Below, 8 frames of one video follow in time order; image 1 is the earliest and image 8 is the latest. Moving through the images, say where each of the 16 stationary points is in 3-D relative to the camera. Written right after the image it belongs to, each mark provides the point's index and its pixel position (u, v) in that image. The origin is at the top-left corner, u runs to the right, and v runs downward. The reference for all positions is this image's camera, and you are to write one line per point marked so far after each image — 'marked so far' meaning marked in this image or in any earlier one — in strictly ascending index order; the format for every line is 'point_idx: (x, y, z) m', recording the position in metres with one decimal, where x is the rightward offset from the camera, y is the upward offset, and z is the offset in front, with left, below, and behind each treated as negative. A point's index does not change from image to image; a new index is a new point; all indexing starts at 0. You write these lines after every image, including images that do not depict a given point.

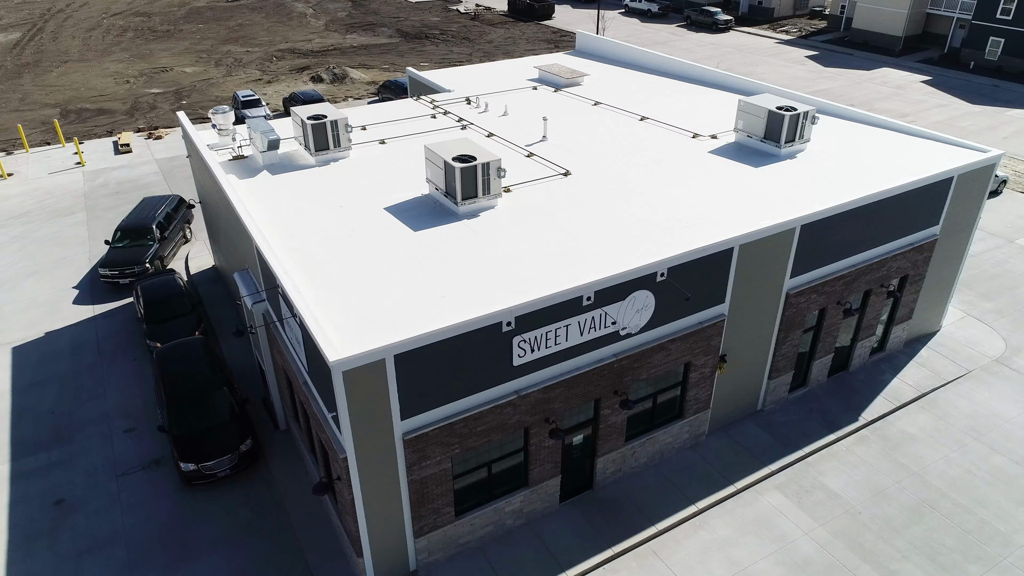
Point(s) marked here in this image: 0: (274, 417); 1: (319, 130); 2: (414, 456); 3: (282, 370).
0: (-5.7, -3.1, +17.2) m
1: (-5.0, +4.1, +18.7) m
2: (-1.7, -2.8, +12.2) m
3: (-4.8, -1.7, +15.2) m
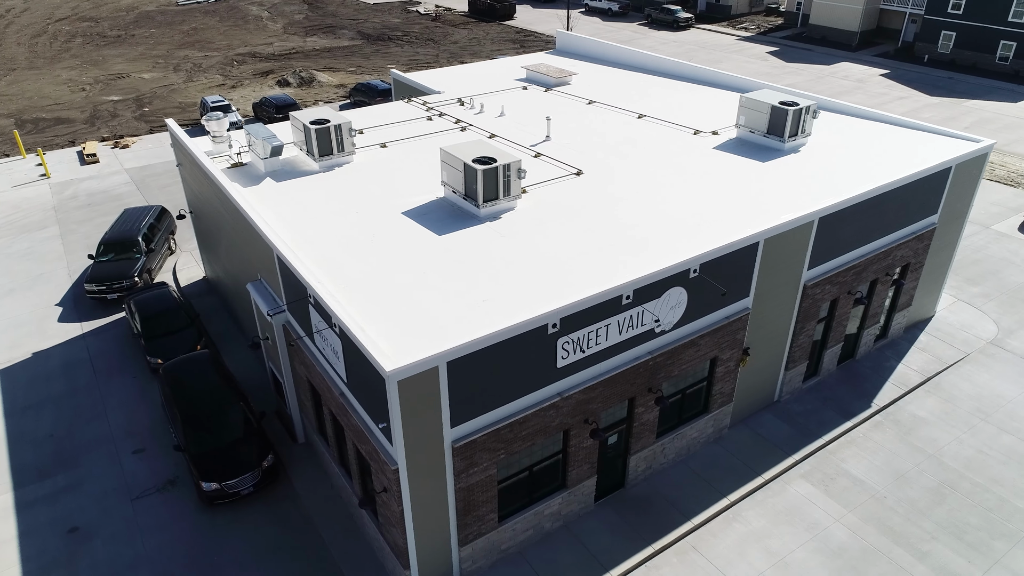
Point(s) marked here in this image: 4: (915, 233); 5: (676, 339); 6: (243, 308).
0: (-5.1, -3.3, +16.7) m
1: (-4.8, +3.9, +18.3) m
2: (-0.8, -2.9, +12.0) m
3: (-4.2, -1.9, +14.8) m
4: (+10.4, +1.4, +18.4) m
5: (+3.3, -1.0, +14.2) m
6: (-6.9, -0.5, +18.8) m
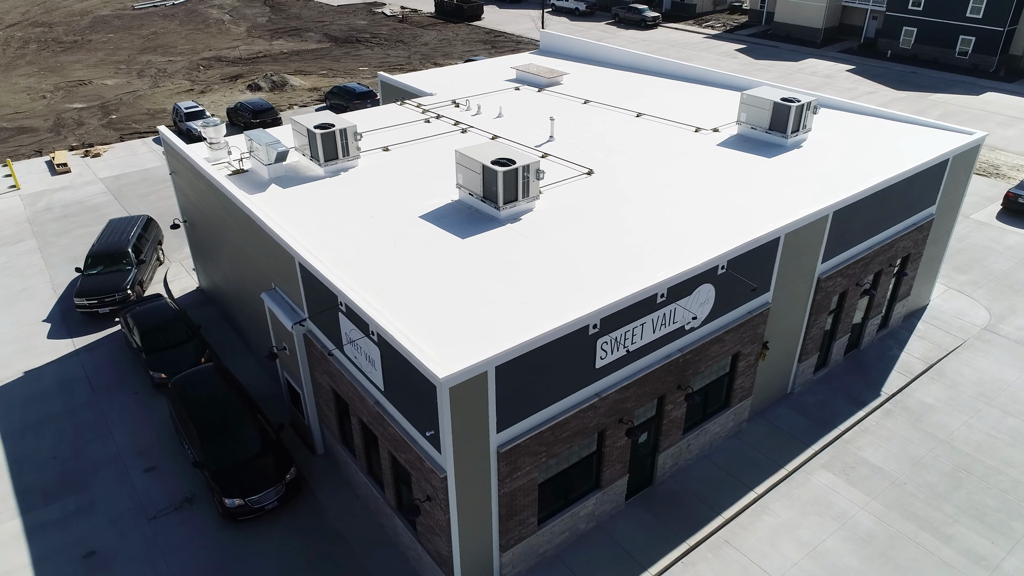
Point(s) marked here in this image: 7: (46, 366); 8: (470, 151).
0: (-4.6, -3.5, +16.4) m
1: (-4.6, +3.7, +17.9) m
2: (-0.1, -3.0, +11.9) m
3: (-3.6, -2.1, +14.5) m
4: (+10.6, +1.7, +18.9) m
5: (+3.9, -0.9, +14.3) m
6: (-6.6, -0.8, +18.3) m
7: (-12.9, -2.2, +19.8) m
8: (-1.0, +3.0, +15.8) m
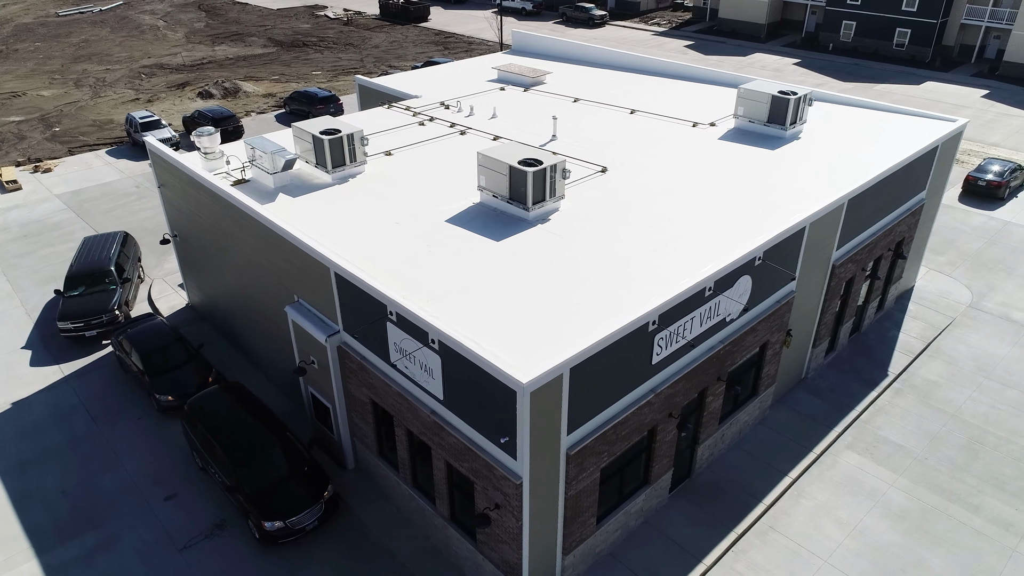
0: (-3.8, -3.7, +15.9) m
1: (-4.3, +3.5, +17.4) m
2: (+1.0, -3.0, +11.8) m
3: (-2.7, -2.2, +14.1) m
4: (+10.9, +2.2, +19.6) m
5: (+4.7, -0.8, +14.5) m
6: (-6.1, -1.1, +17.7) m
7: (-12.4, -2.8, +18.6) m
8: (-0.5, +3.0, +15.6) m
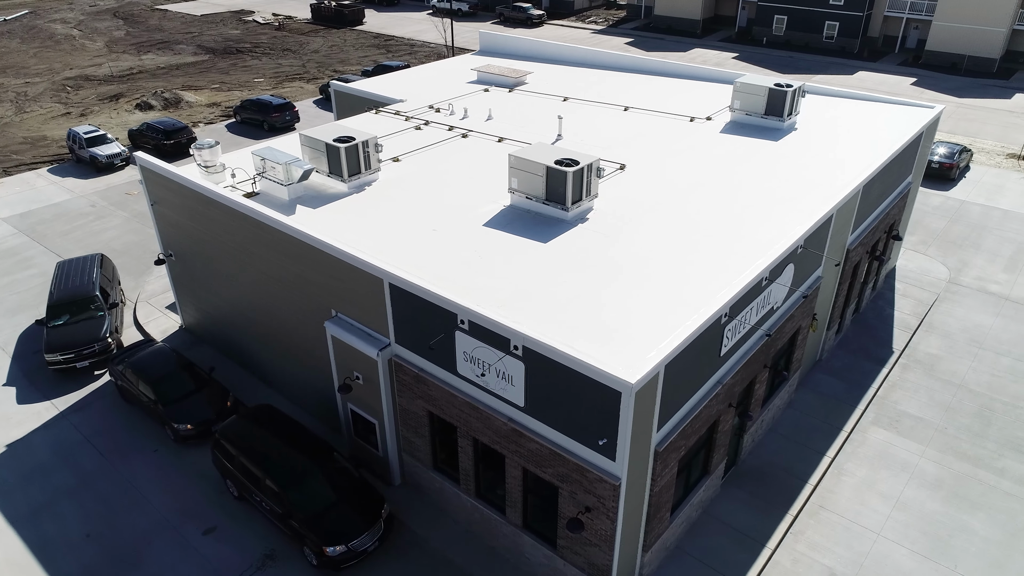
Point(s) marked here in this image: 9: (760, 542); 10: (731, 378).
0: (-2.8, -4.0, +15.4) m
1: (-3.8, +3.2, +16.9) m
2: (+2.4, -2.9, +11.8) m
3: (-1.6, -2.4, +13.7) m
4: (+11.2, +2.7, +20.6) m
5: (+5.6, -0.5, +14.9) m
6: (-5.3, -1.5, +17.0) m
7: (-11.6, -3.6, +17.3) m
8: (+0.2, +2.9, +15.5) m
9: (+4.9, -5.0, +14.2) m
10: (+4.1, -1.7, +13.2) m
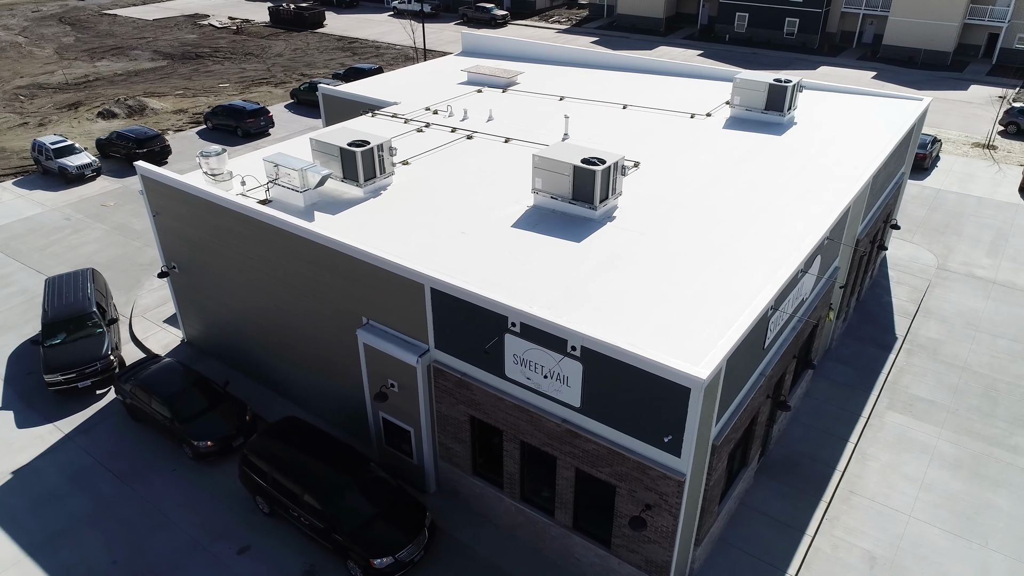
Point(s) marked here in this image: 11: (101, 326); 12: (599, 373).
0: (-2.0, -4.1, +15.2) m
1: (-3.3, +3.0, +16.6) m
2: (+3.4, -2.9, +11.9) m
3: (-0.8, -2.5, +13.6) m
4: (+11.4, +3.1, +21.2) m
5: (+6.3, -0.3, +15.2) m
6: (-4.7, -1.7, +16.6) m
7: (-10.9, -4.0, +16.5) m
8: (+0.8, +2.9, +15.4) m
9: (+5.8, -4.9, +14.5) m
10: (+4.9, -1.5, +13.4) m
11: (-11.1, -1.0, +19.3) m
12: (+1.4, -1.3, +11.2) m
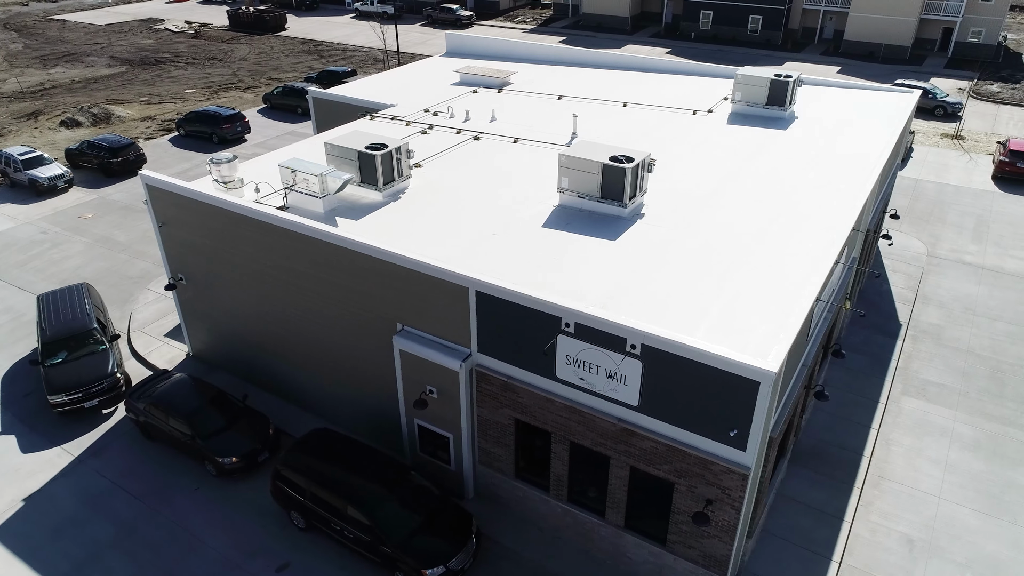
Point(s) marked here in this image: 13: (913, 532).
0: (-1.2, -4.2, +15.0) m
1: (-2.8, +2.9, +16.3) m
2: (+4.4, -2.7, +12.0) m
3: (+0.1, -2.5, +13.4) m
4: (+11.6, +3.5, +21.7) m
5: (+7.0, -0.1, +15.4) m
6: (-4.0, -1.9, +16.2) m
7: (-10.1, -4.4, +15.7) m
8: (+1.3, +2.9, +15.4) m
9: (+6.7, -4.7, +14.7) m
10: (+5.7, -1.4, +13.6) m
11: (-10.6, -1.4, +18.5) m
12: (+2.3, -1.3, +11.2) m
13: (+8.1, -4.9, +14.4) m
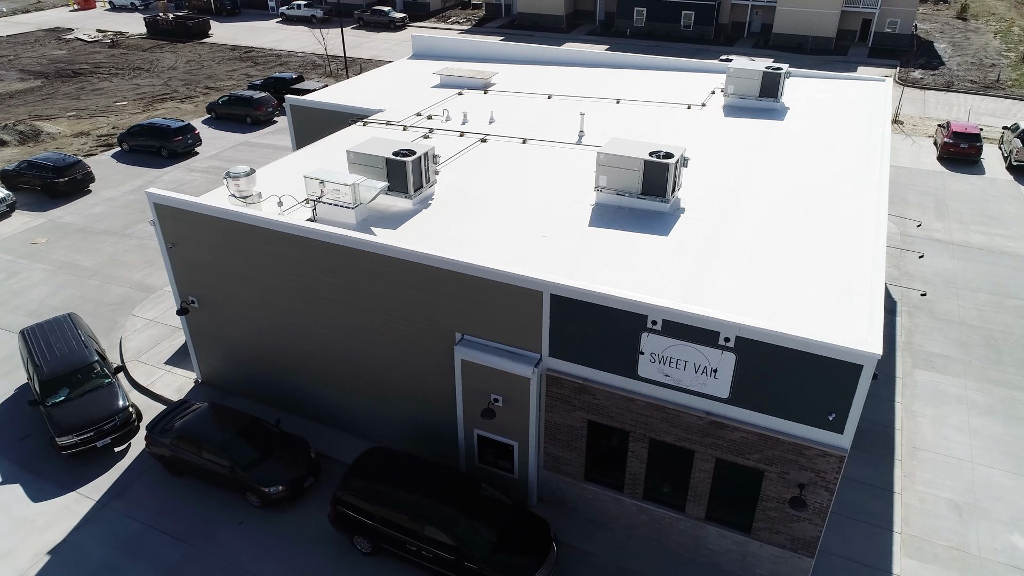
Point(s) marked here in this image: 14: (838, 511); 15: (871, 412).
0: (+0.2, -4.3, +14.7) m
1: (-2.1, +2.7, +15.8) m
2: (+5.9, -2.5, +12.3) m
3: (+1.5, -2.5, +13.3) m
4: (+11.6, +4.1, +22.8) m
5: (+7.9, +0.3, +16.1) m
6: (-3.0, -2.1, +15.6) m
7: (-8.8, -5.0, +14.5) m
8: (+2.1, +3.0, +15.4) m
9: (+8.0, -4.3, +15.3) m
10: (+6.9, -1.0, +14.1) m
11: (-9.7, -2.1, +17.2) m
12: (+3.8, -1.2, +11.3) m
13: (+9.4, -4.4, +15.1) m
14: (+6.6, -4.6, +14.7) m
15: (+8.7, -3.0, +17.4) m
